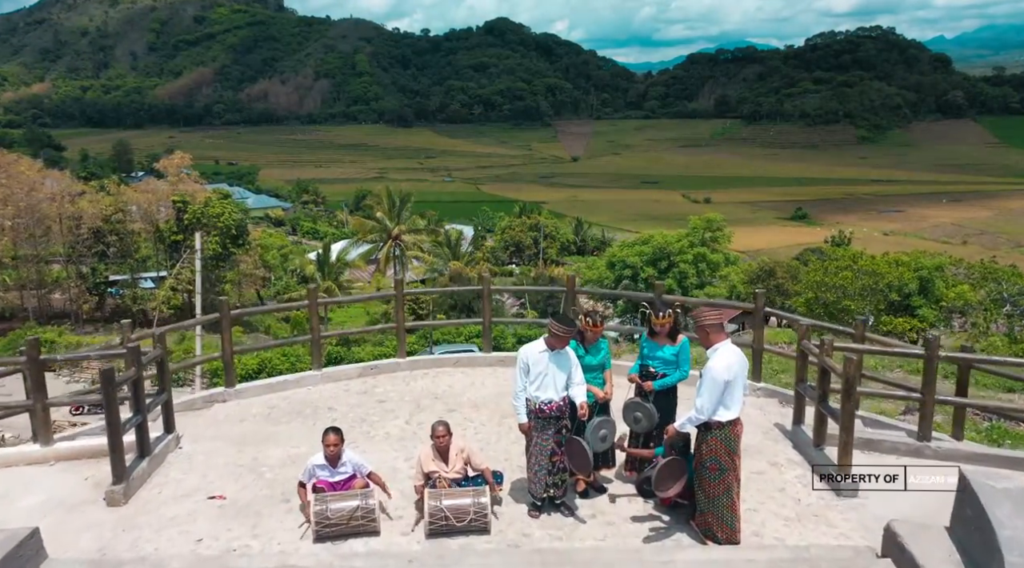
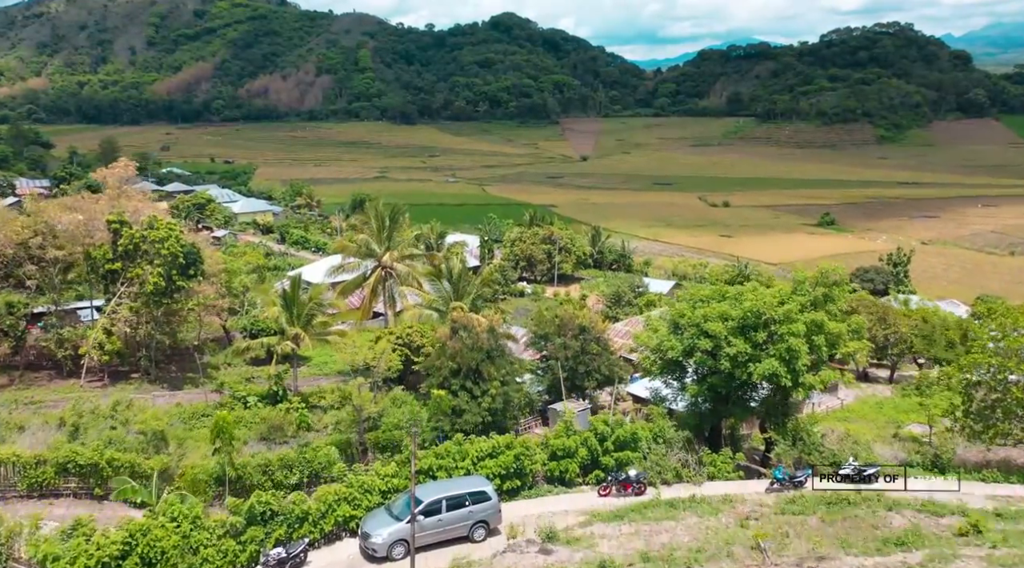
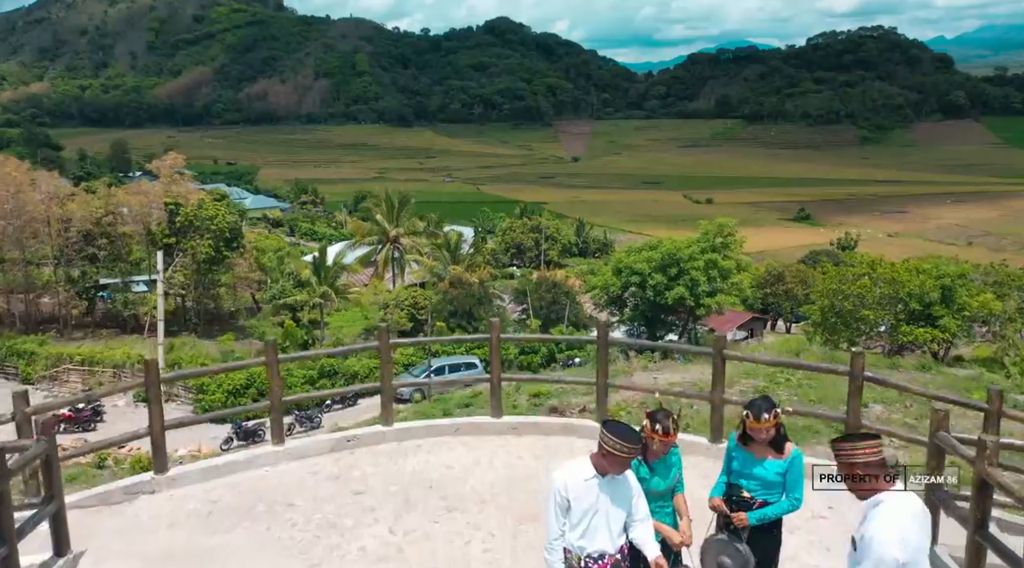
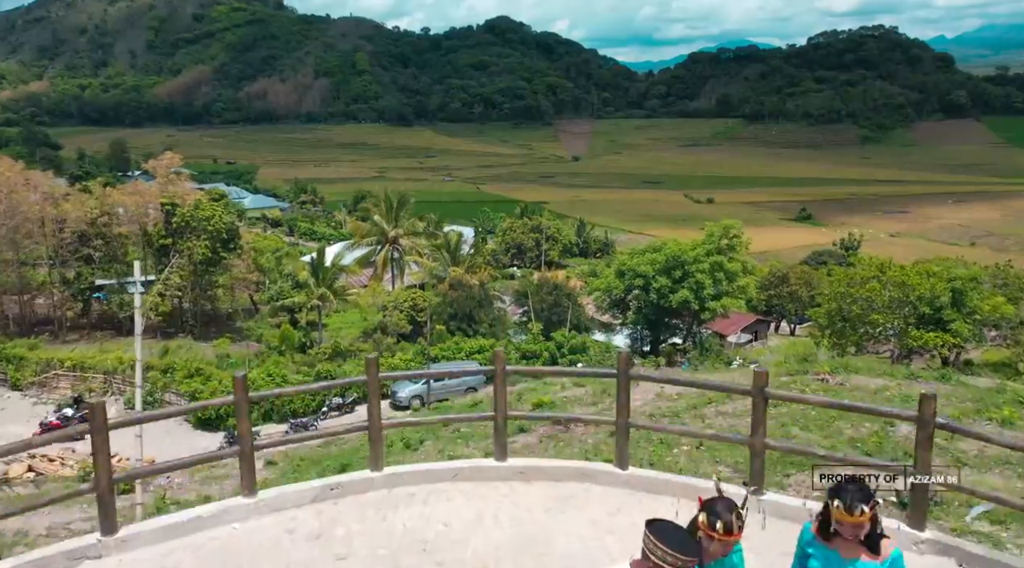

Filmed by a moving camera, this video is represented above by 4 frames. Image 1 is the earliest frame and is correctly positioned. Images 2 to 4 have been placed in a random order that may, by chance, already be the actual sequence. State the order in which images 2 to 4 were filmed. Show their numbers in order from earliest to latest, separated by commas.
3, 4, 2
